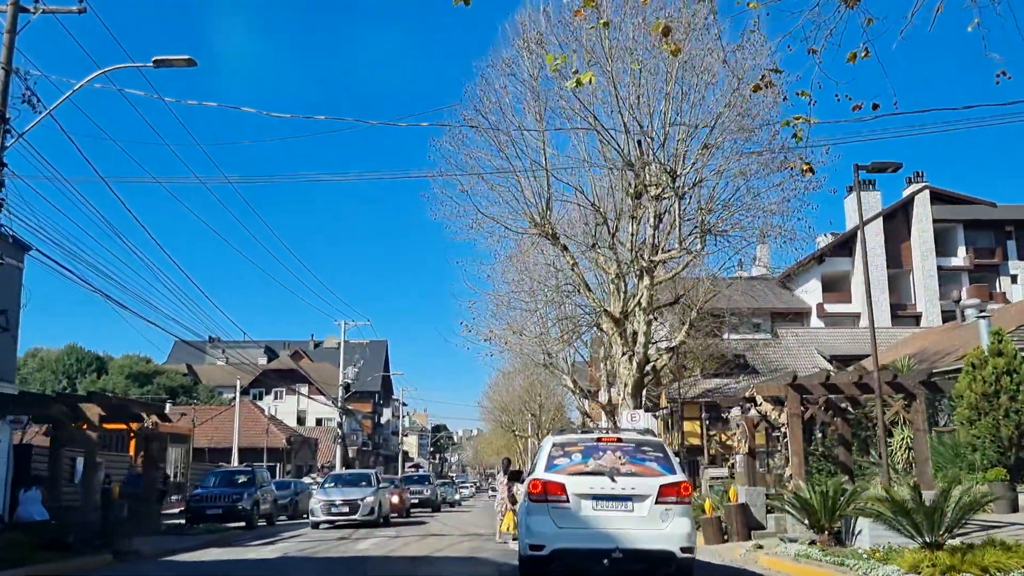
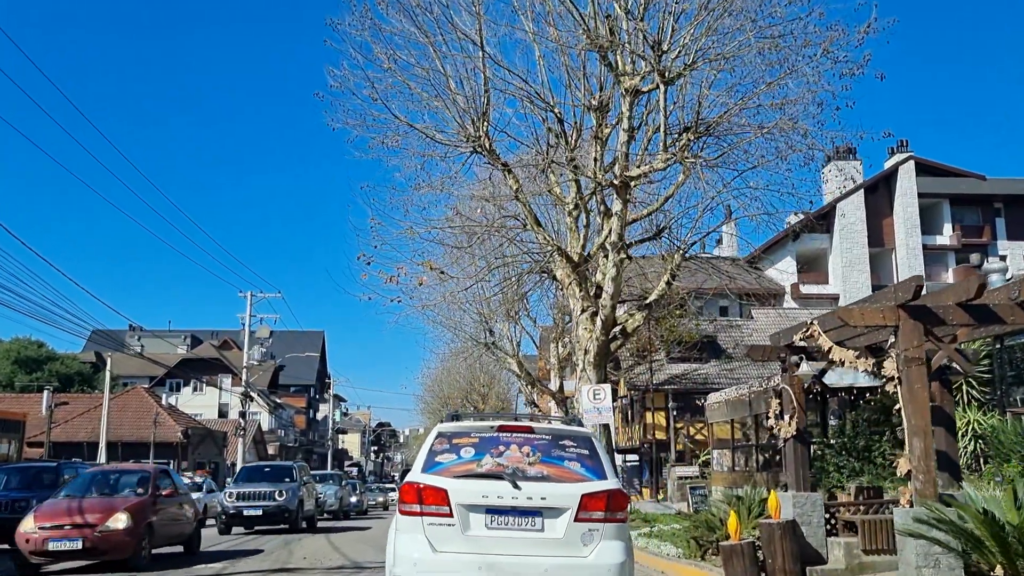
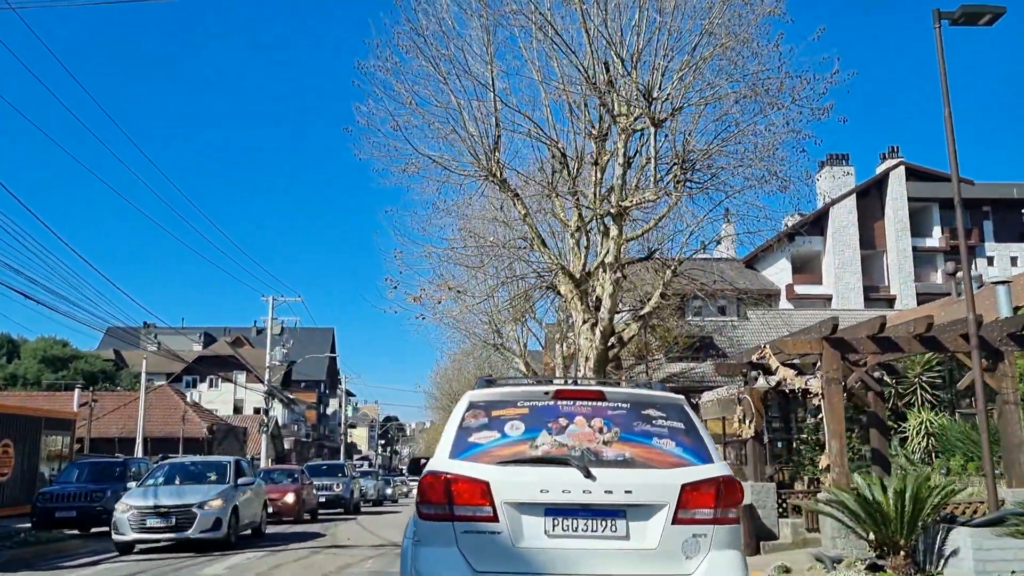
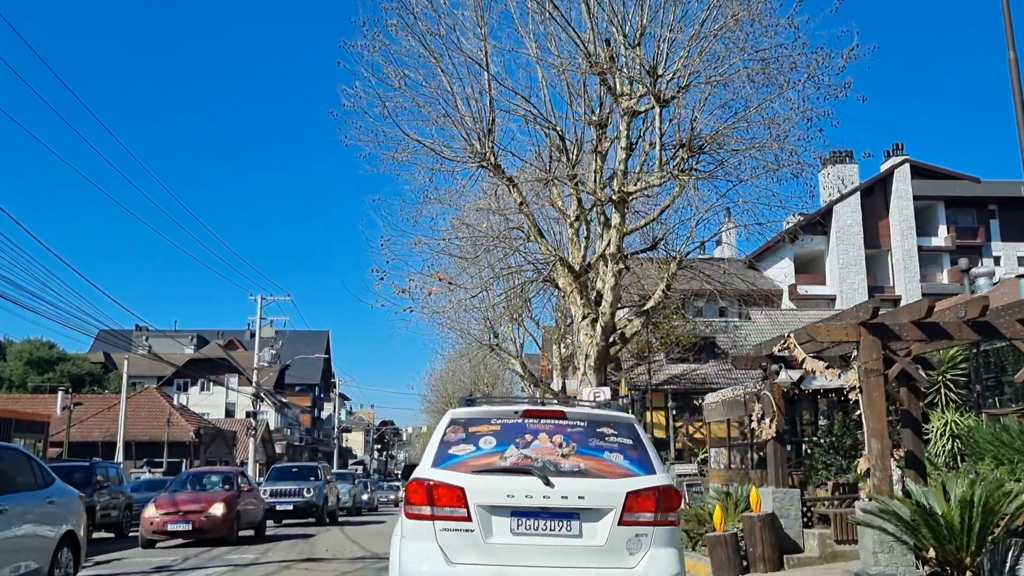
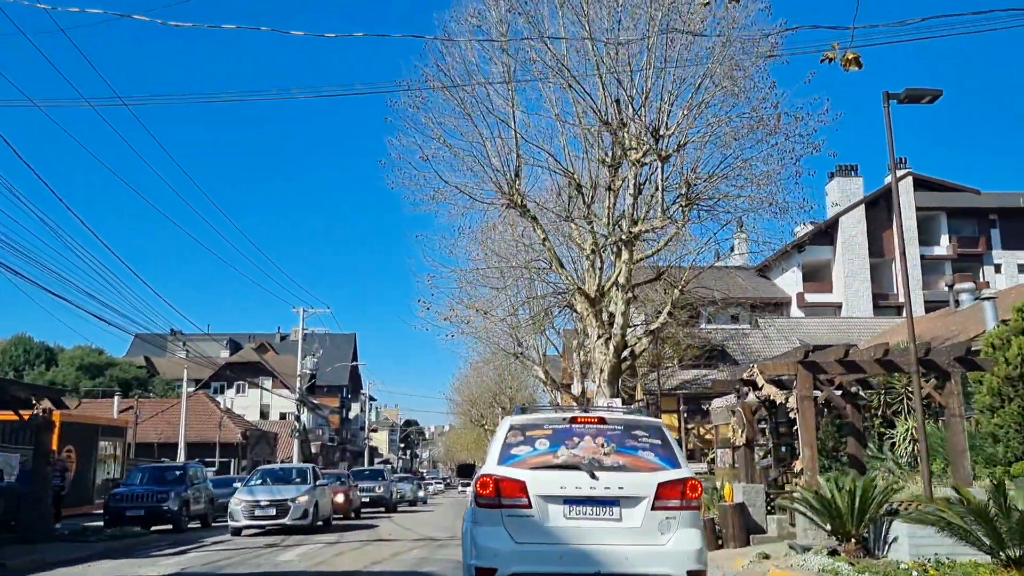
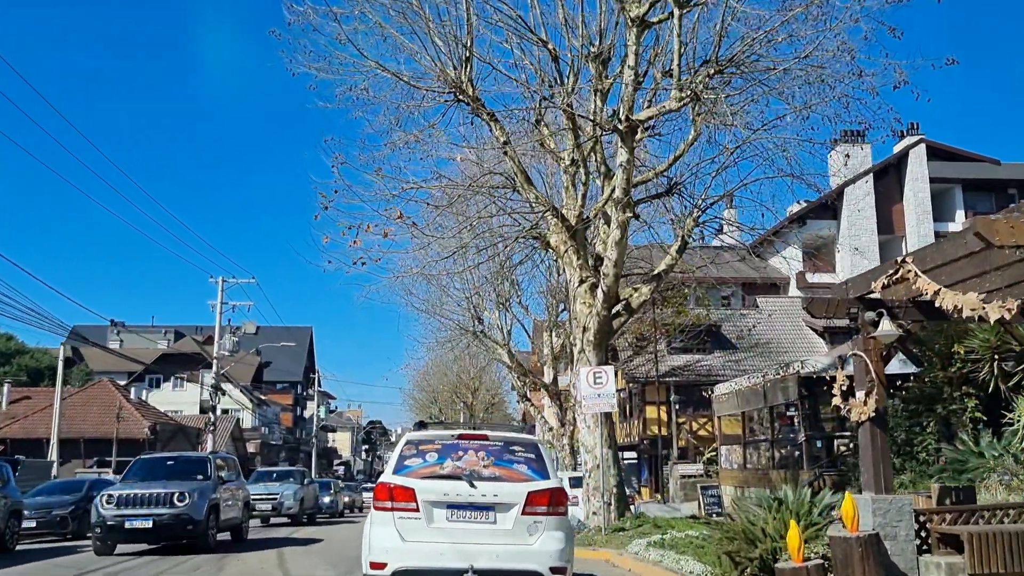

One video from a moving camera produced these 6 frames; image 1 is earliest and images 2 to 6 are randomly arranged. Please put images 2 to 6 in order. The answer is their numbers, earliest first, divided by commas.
5, 3, 4, 2, 6
